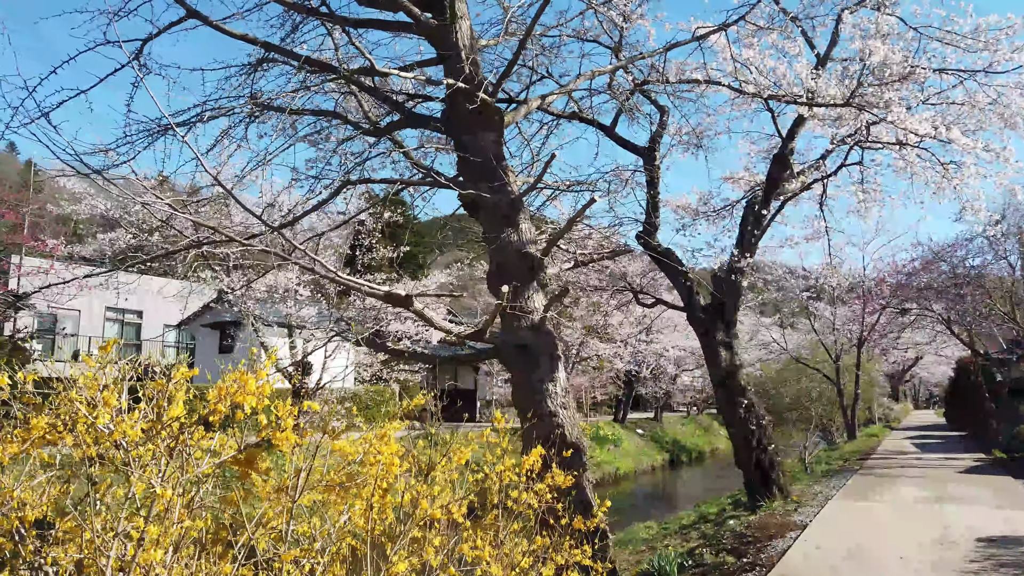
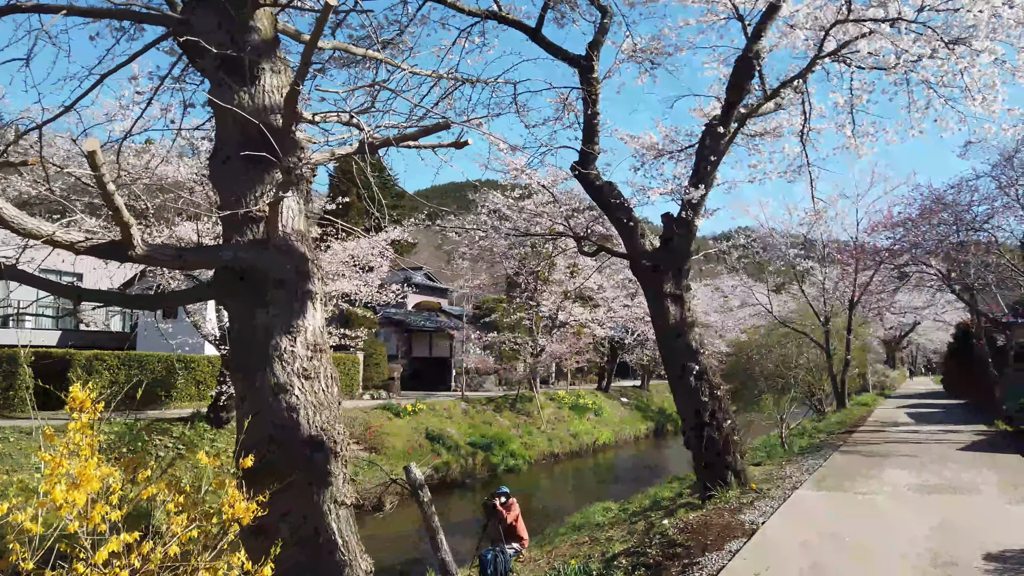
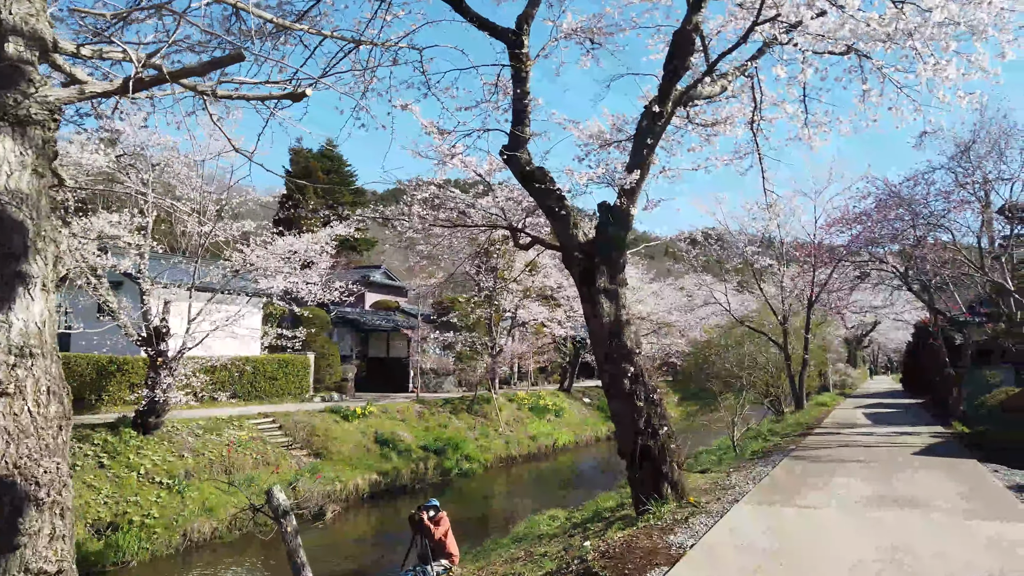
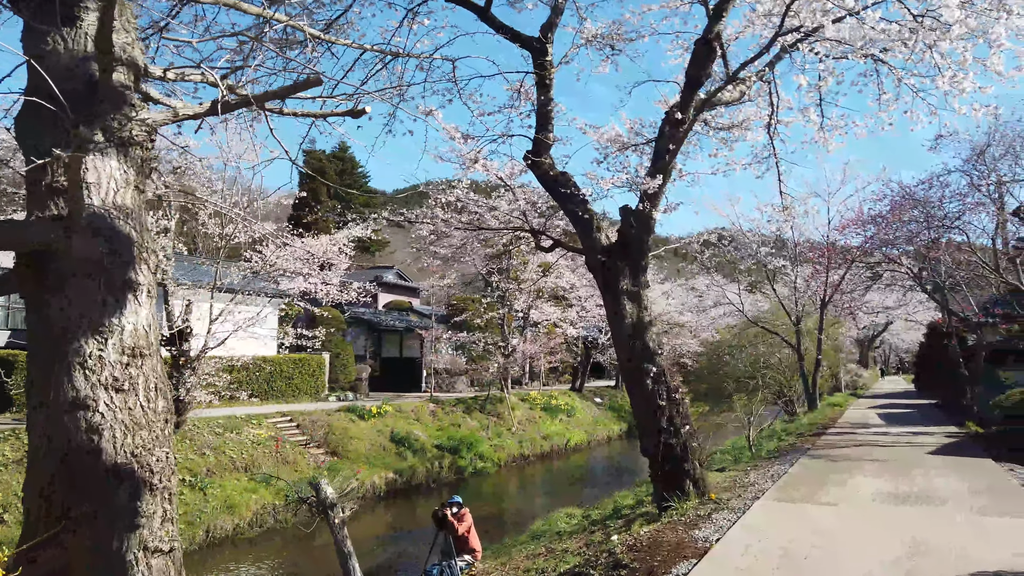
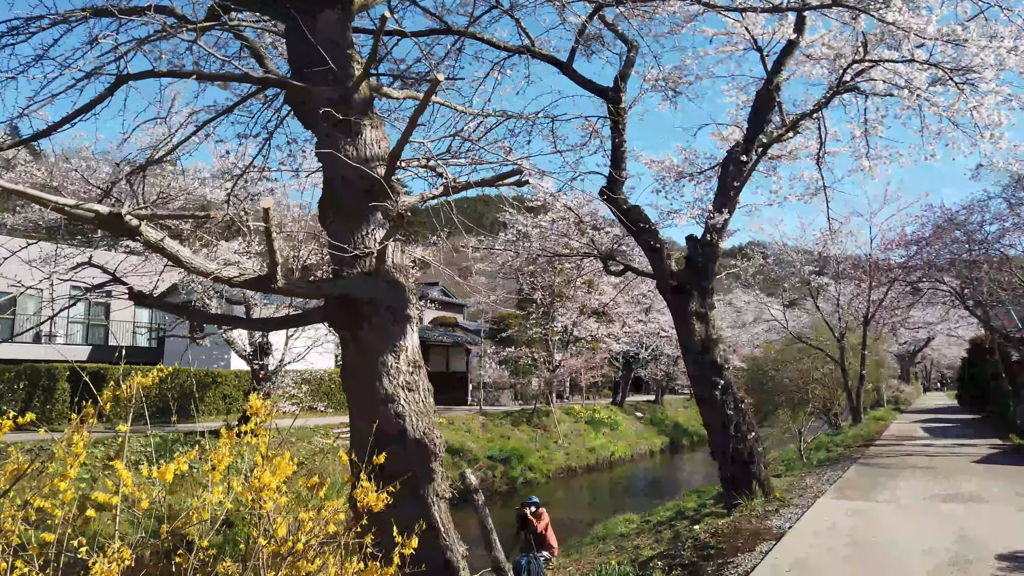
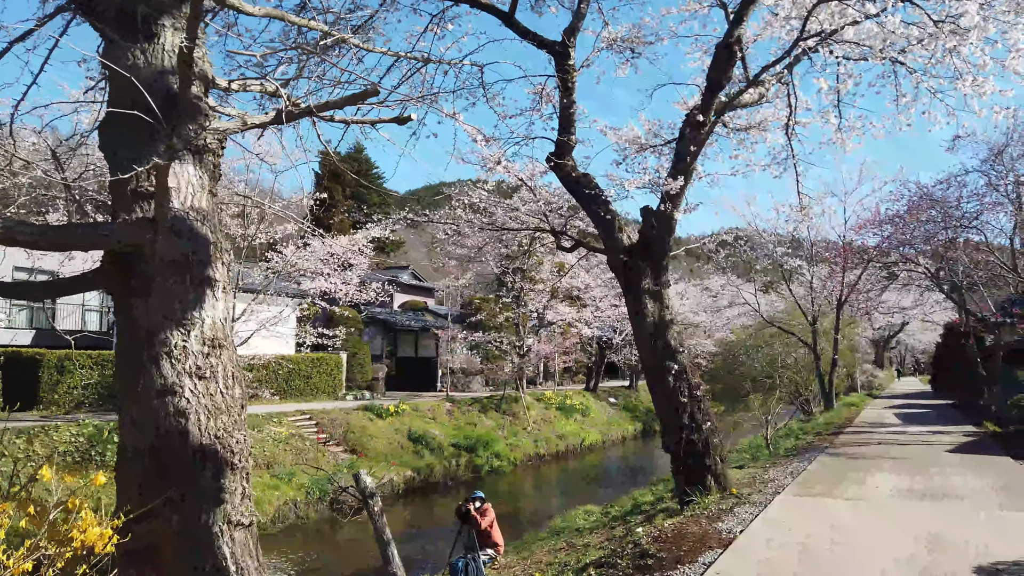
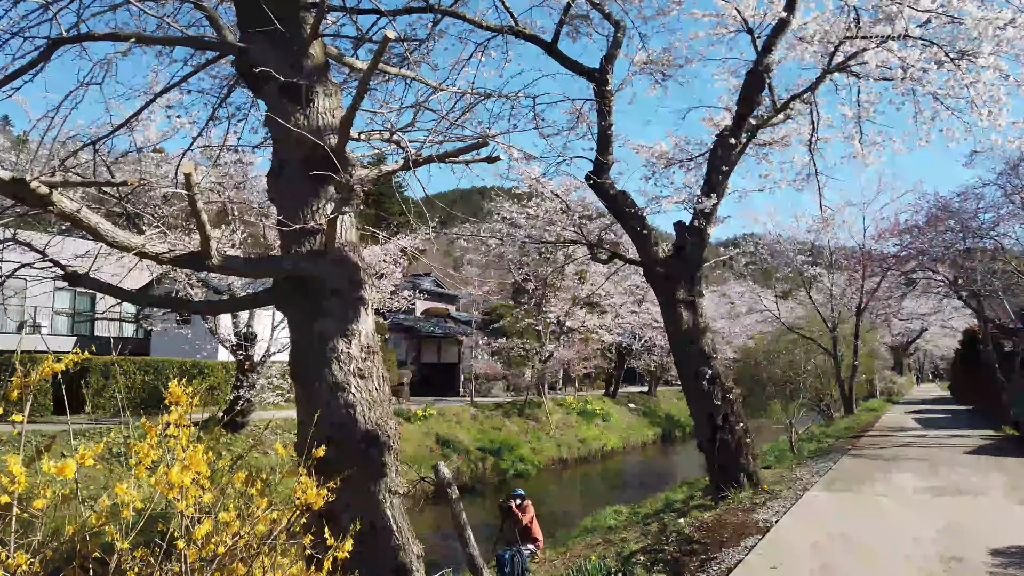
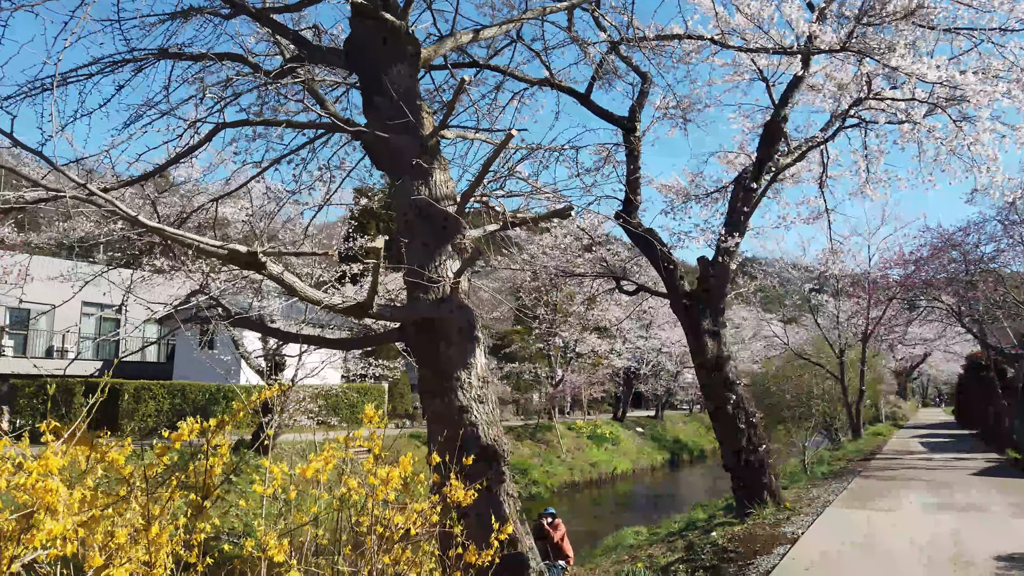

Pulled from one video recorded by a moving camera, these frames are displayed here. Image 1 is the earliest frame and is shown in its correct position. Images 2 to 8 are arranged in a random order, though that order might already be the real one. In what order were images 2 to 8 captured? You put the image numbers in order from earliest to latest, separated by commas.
8, 5, 7, 2, 6, 4, 3
